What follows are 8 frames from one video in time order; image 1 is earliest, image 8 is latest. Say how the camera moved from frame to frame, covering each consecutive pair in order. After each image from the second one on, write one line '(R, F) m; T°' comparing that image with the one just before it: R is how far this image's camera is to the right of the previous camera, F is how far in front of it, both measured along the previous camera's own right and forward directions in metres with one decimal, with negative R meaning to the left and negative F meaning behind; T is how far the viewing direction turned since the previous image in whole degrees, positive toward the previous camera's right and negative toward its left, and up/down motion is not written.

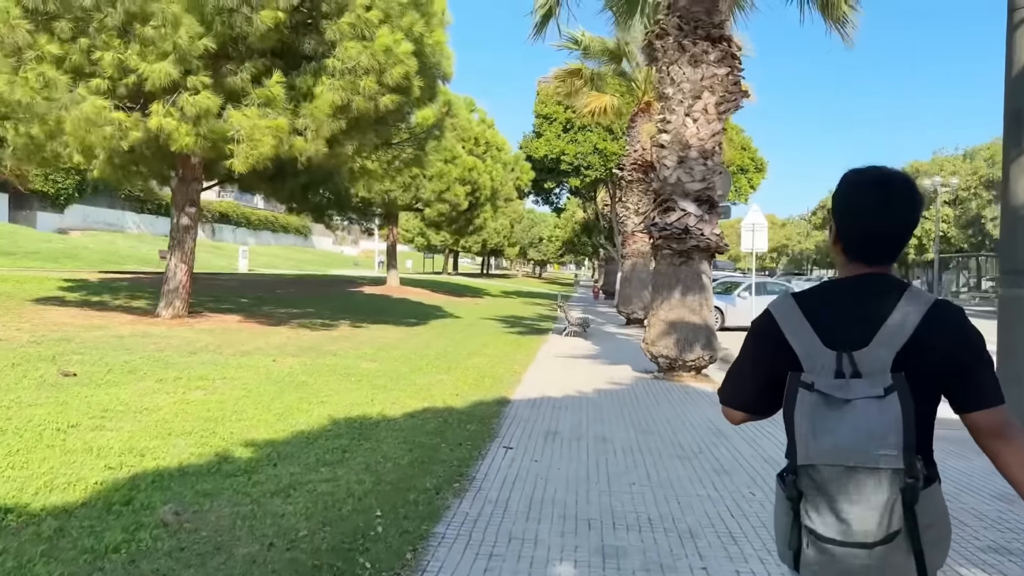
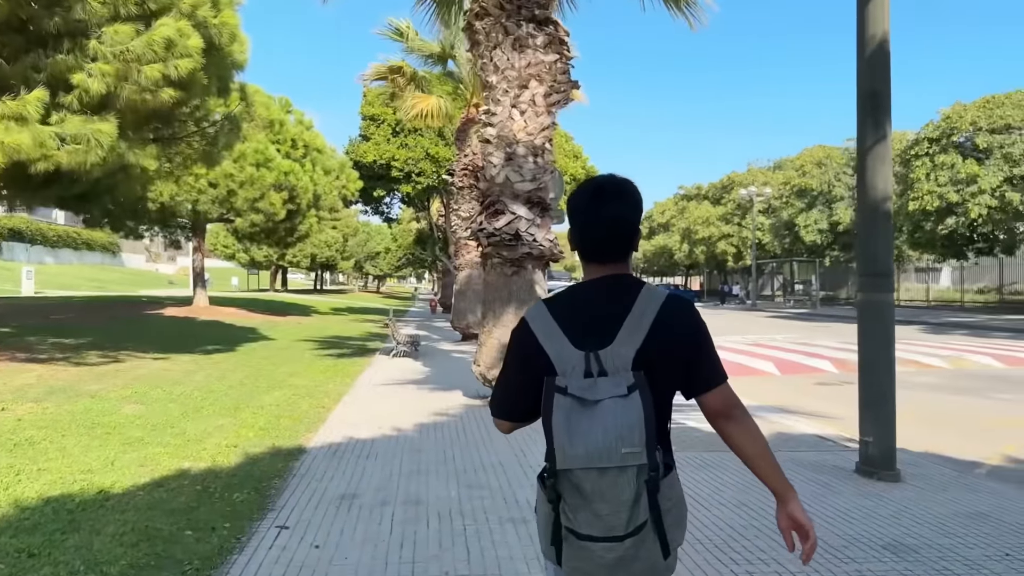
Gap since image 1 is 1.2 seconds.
(+0.4, +1.6) m; +11°
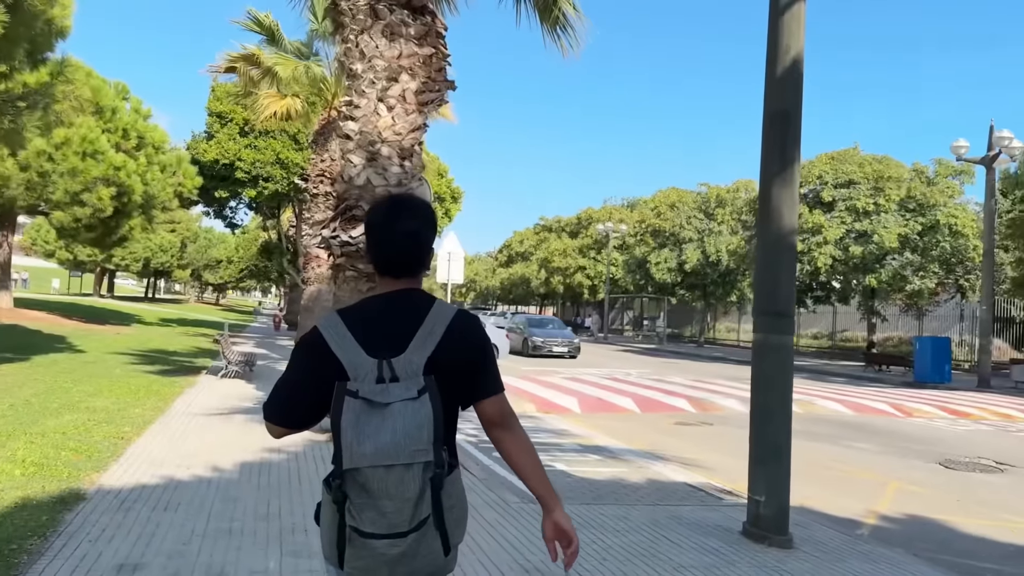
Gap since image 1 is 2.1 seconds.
(0.0, +1.1) m; +10°
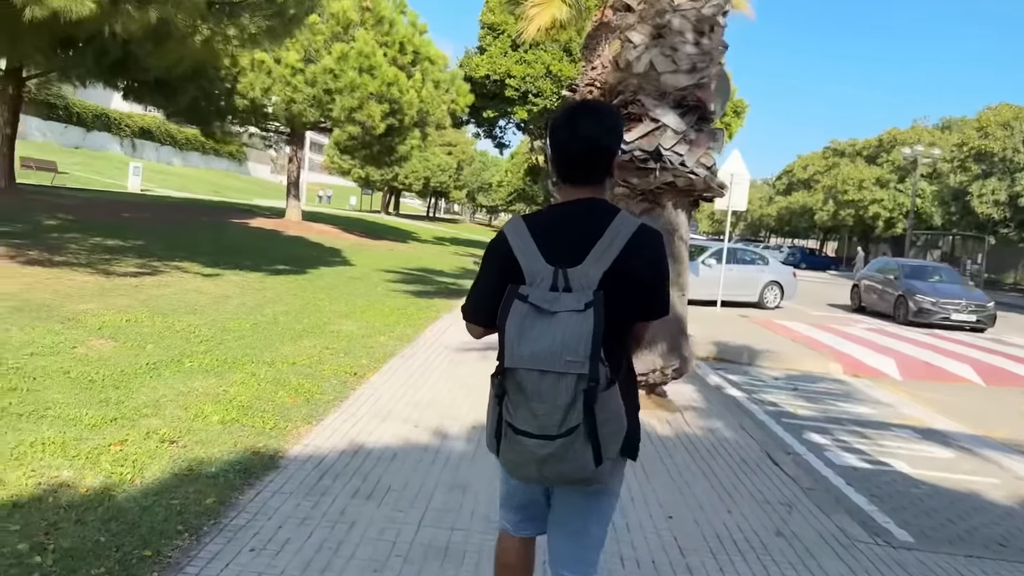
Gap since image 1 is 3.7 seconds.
(-0.5, +2.0) m; -18°
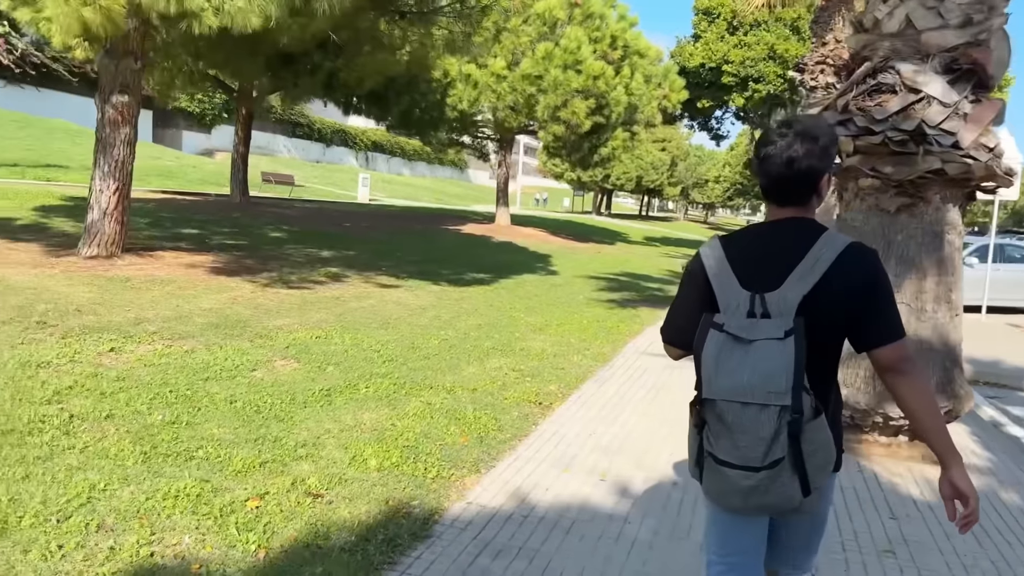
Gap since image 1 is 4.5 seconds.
(0.0, +1.0) m; -15°
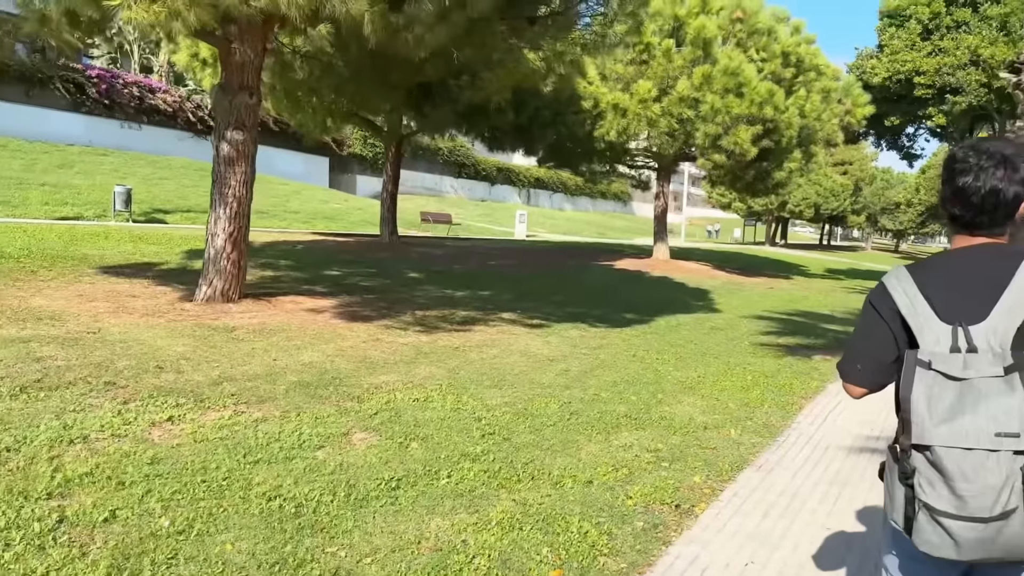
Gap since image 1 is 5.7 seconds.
(+0.2, +1.4) m; -12°
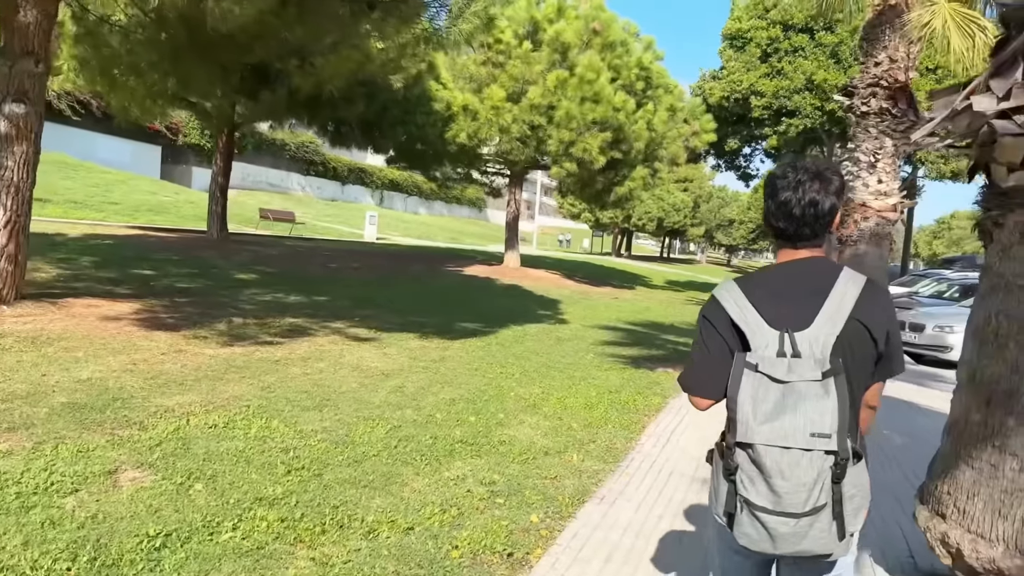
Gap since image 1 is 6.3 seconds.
(+0.2, +0.7) m; +10°
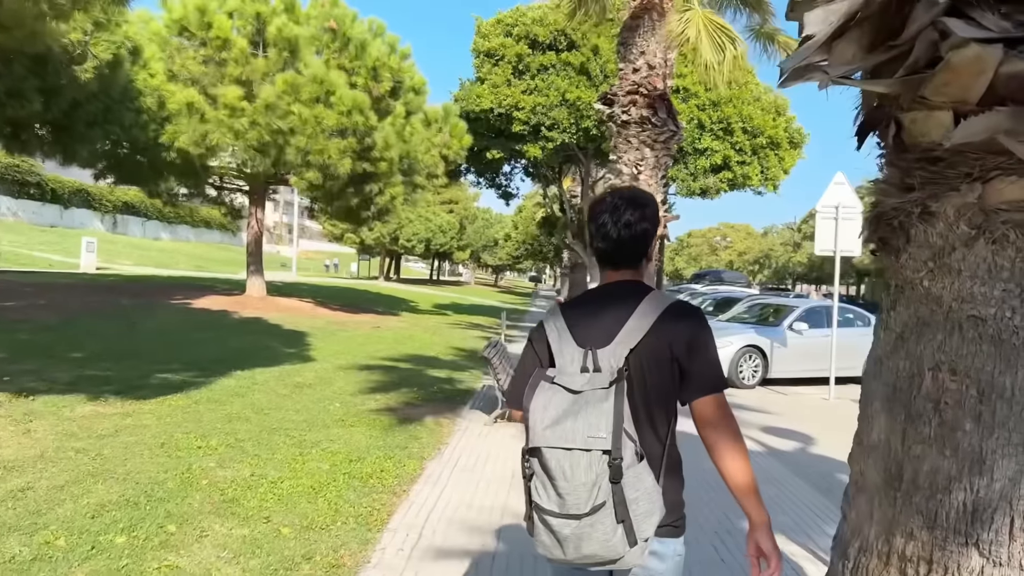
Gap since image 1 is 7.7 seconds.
(+0.5, +1.6) m; +16°
